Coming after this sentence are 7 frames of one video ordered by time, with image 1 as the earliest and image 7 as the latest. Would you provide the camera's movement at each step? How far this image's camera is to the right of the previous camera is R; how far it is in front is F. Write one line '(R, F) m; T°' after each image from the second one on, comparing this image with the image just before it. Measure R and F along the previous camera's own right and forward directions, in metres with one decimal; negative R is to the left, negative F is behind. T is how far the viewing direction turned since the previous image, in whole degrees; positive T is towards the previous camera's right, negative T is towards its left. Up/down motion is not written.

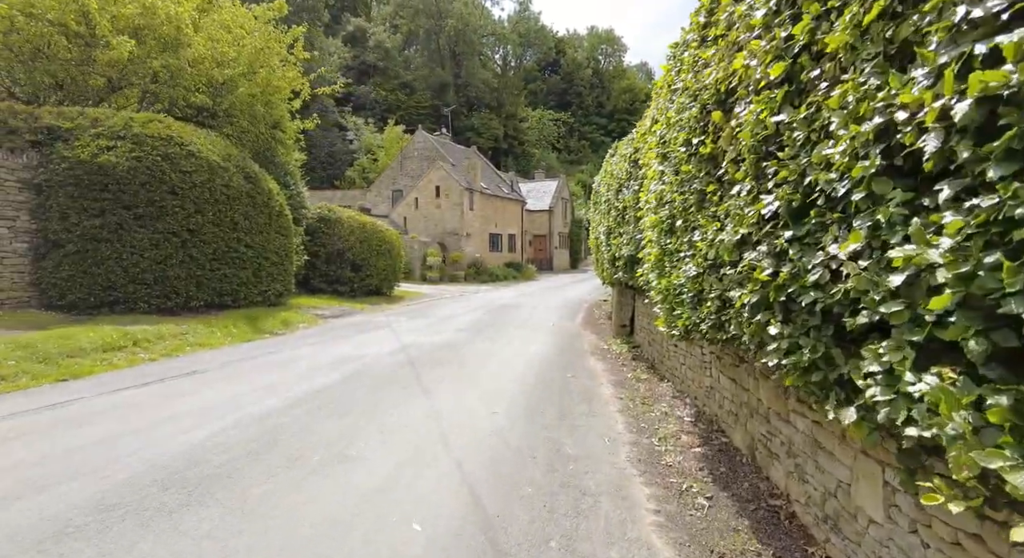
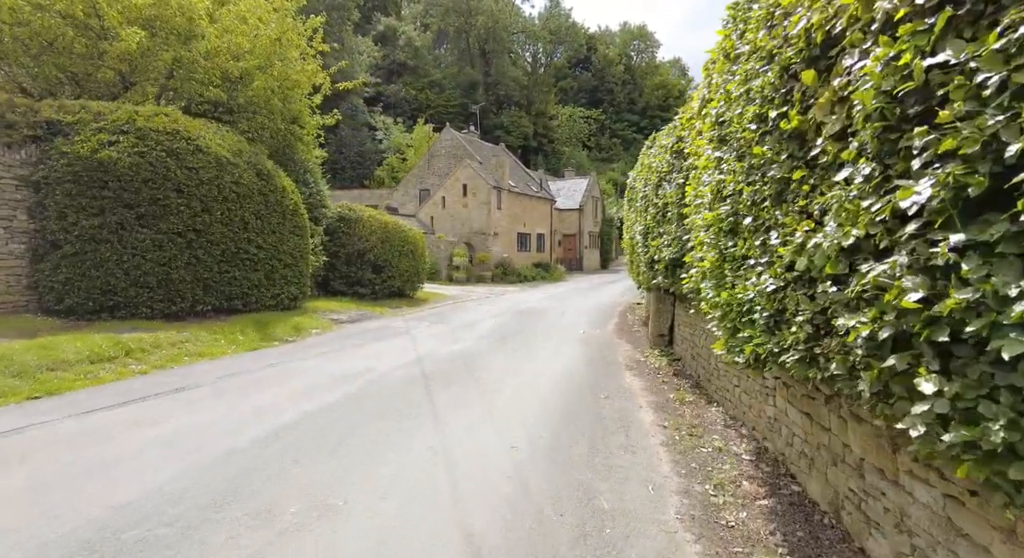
(+0.1, +1.0) m; -3°
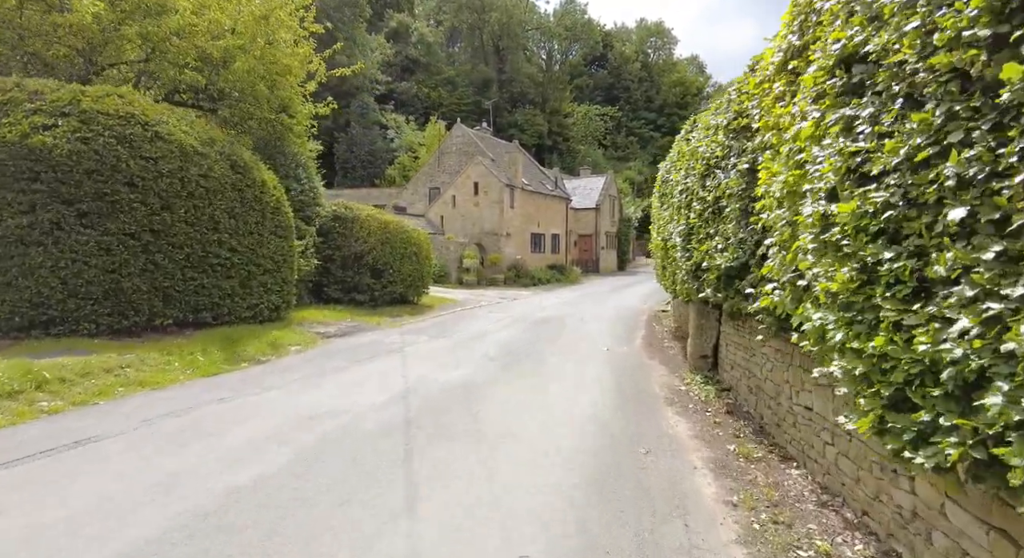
(0.0, +1.9) m; -1°
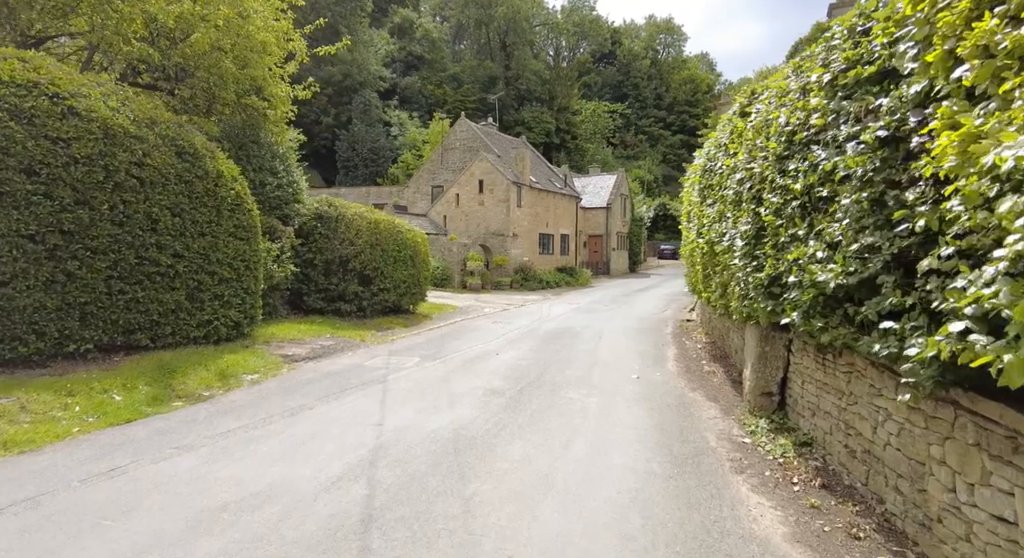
(0.0, +2.2) m; -1°
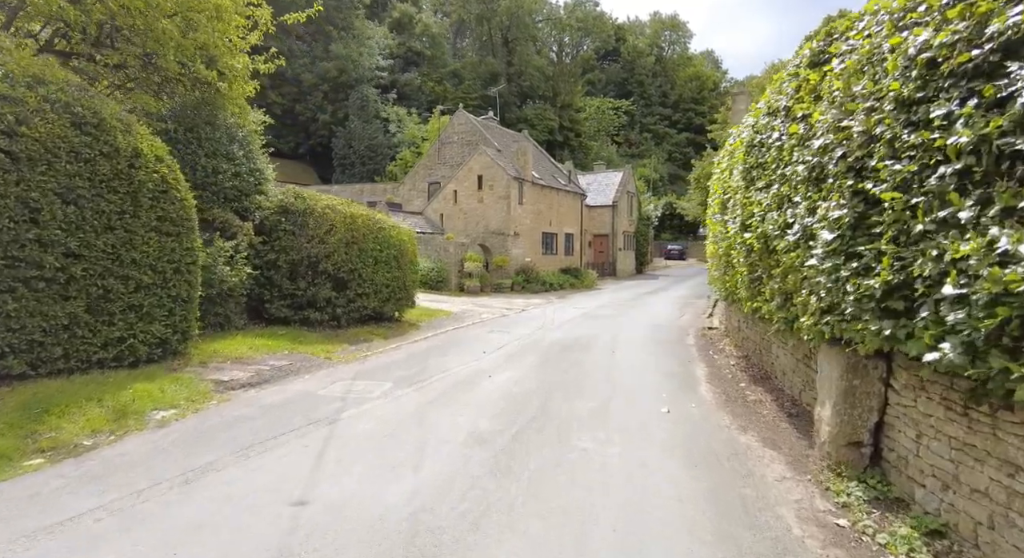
(+0.1, +2.2) m; 0°
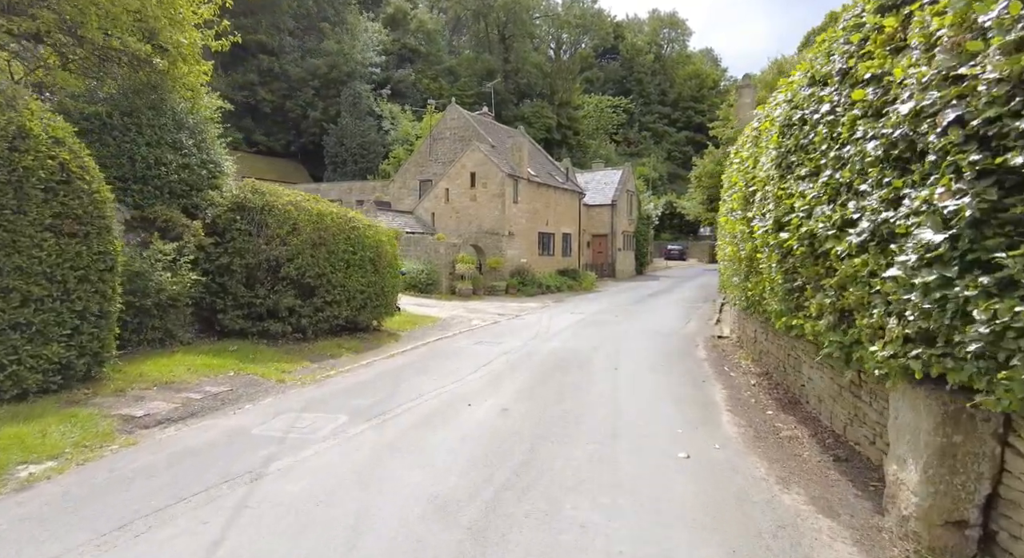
(+0.2, +1.6) m; 0°
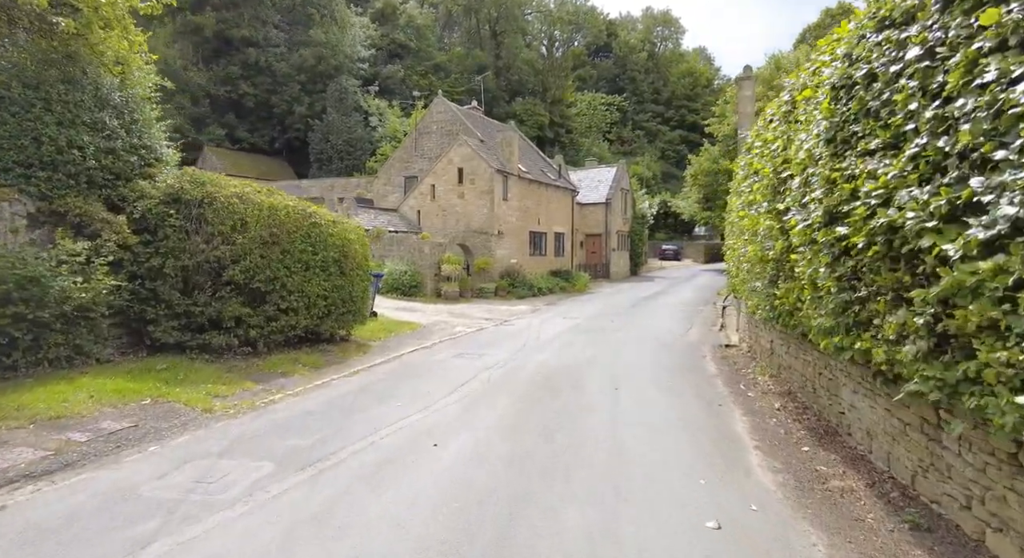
(+0.2, +1.7) m; +1°
